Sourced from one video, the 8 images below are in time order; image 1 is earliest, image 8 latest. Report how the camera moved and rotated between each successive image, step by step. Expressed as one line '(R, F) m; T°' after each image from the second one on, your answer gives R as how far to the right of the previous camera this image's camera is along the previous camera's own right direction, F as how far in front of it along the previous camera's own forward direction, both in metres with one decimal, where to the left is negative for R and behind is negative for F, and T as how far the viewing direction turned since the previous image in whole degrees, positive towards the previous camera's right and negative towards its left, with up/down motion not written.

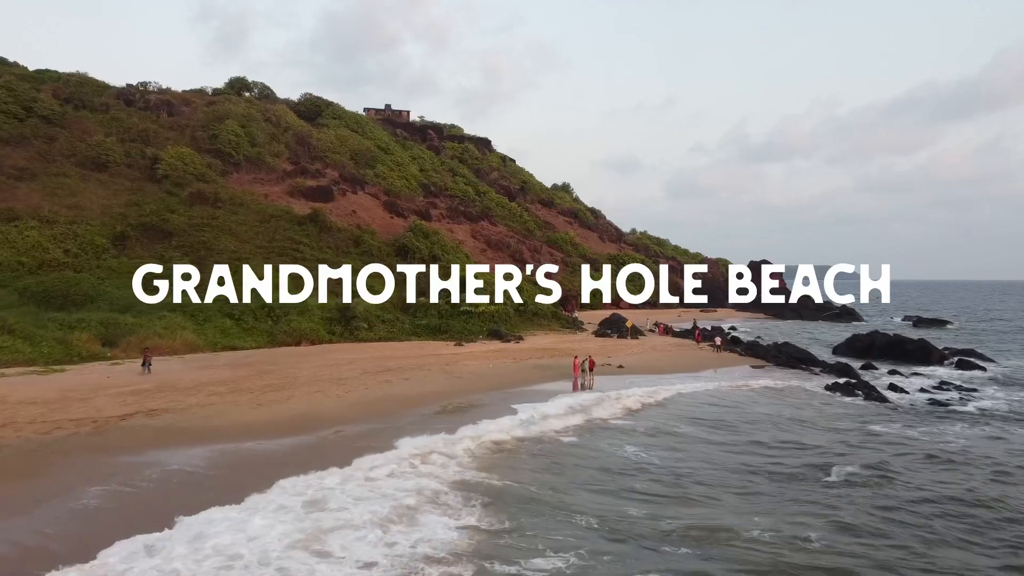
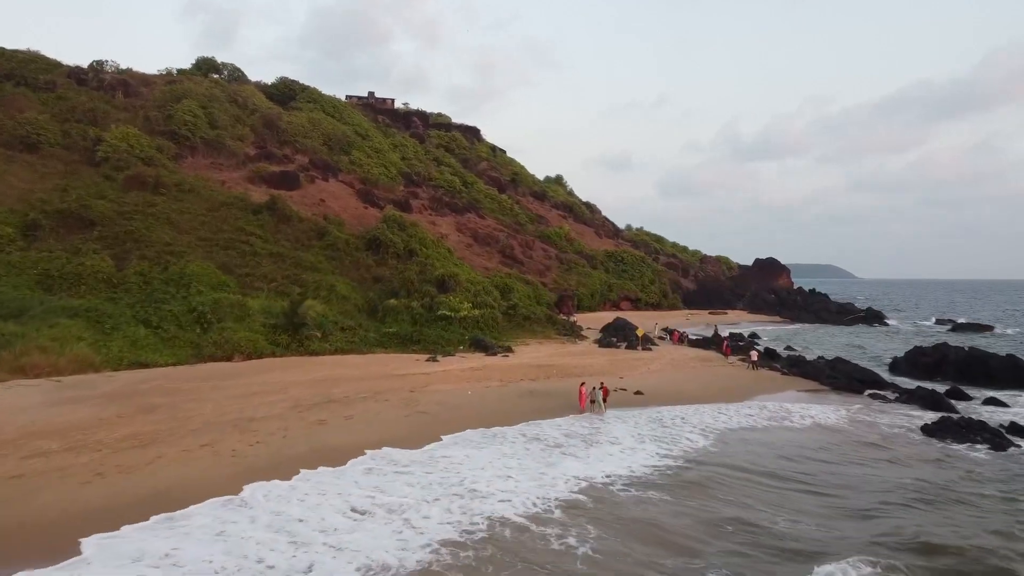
(+0.1, +5.0) m; +1°
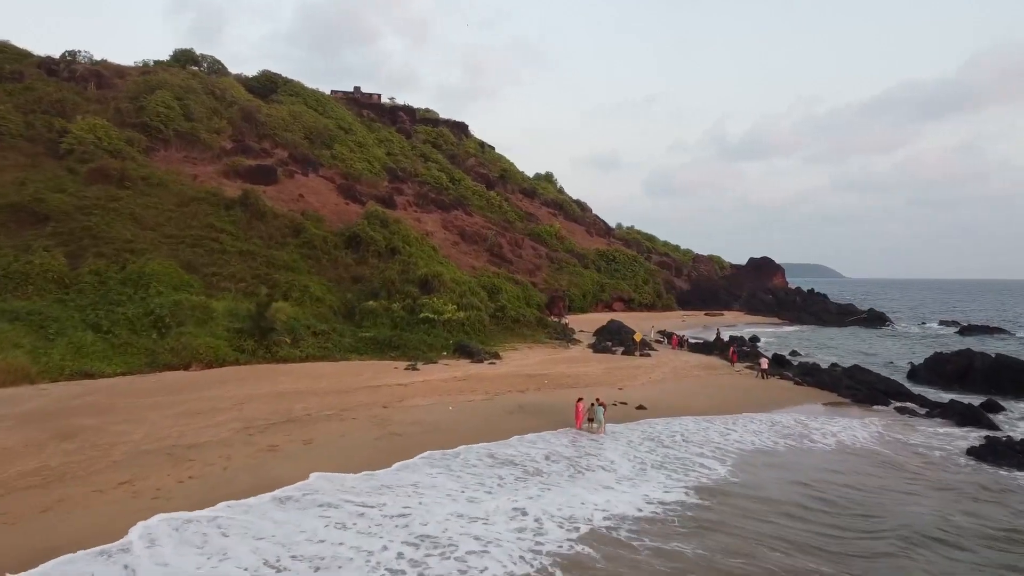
(0.0, +1.8) m; +1°
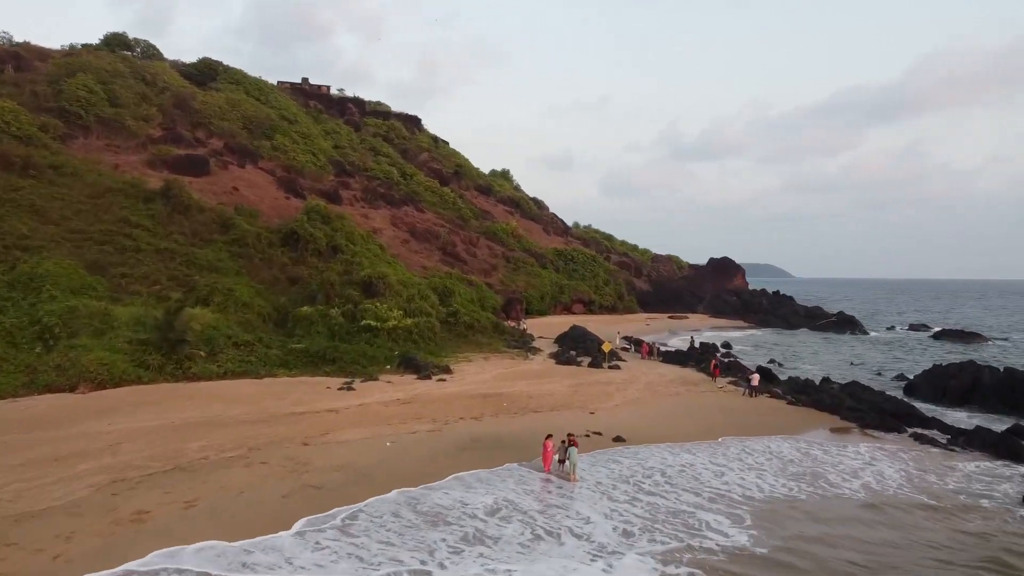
(0.0, +2.6) m; +3°
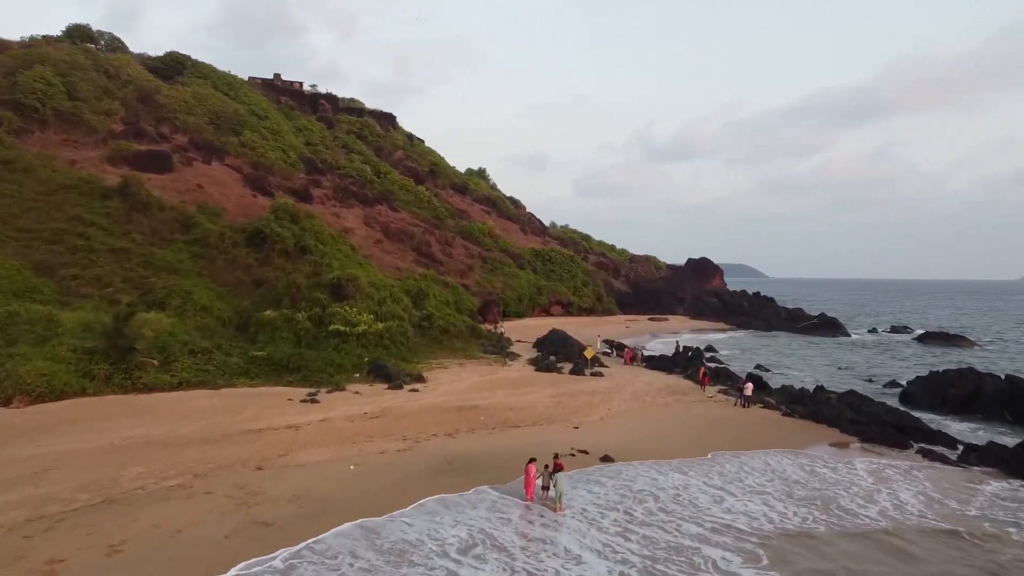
(0.0, +1.1) m; +2°
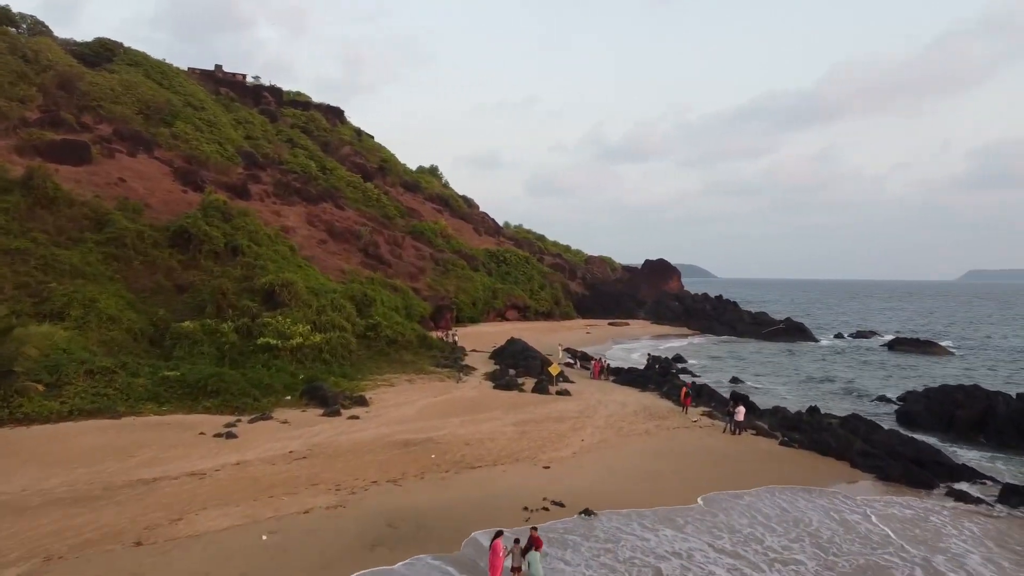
(-0.1, +2.2) m; +3°
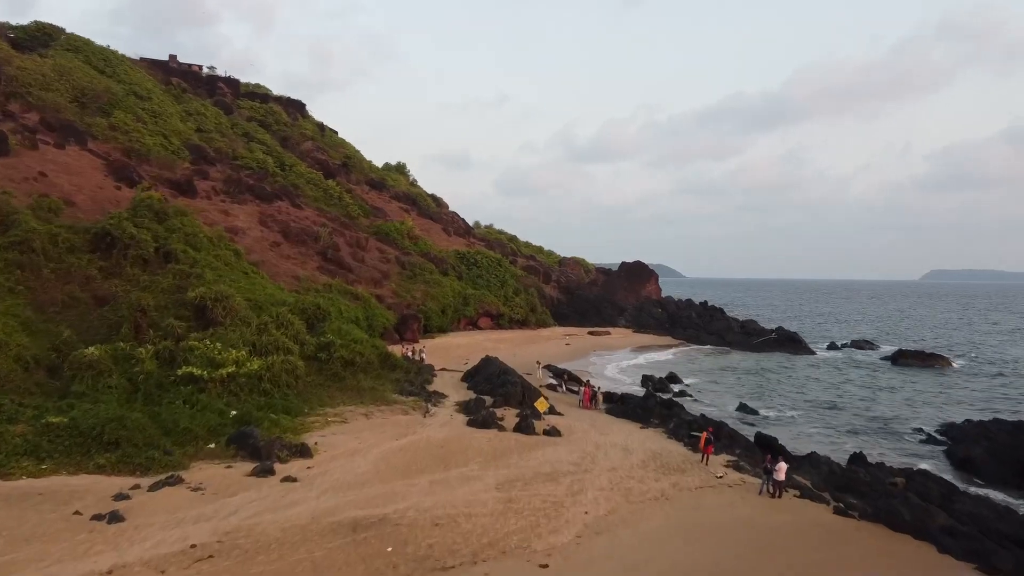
(-0.2, +3.0) m; +2°
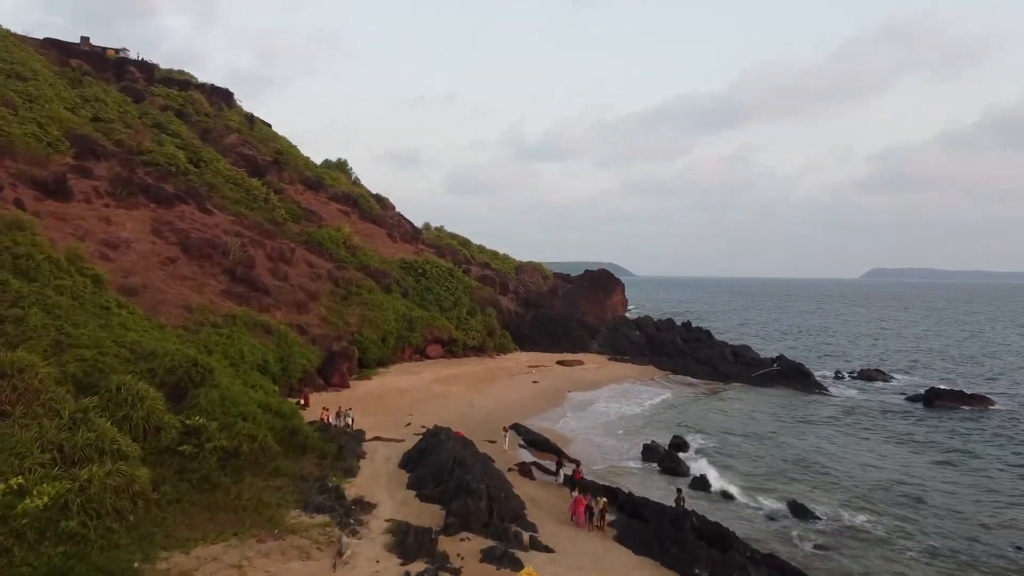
(-0.1, +5.9) m; +3°
